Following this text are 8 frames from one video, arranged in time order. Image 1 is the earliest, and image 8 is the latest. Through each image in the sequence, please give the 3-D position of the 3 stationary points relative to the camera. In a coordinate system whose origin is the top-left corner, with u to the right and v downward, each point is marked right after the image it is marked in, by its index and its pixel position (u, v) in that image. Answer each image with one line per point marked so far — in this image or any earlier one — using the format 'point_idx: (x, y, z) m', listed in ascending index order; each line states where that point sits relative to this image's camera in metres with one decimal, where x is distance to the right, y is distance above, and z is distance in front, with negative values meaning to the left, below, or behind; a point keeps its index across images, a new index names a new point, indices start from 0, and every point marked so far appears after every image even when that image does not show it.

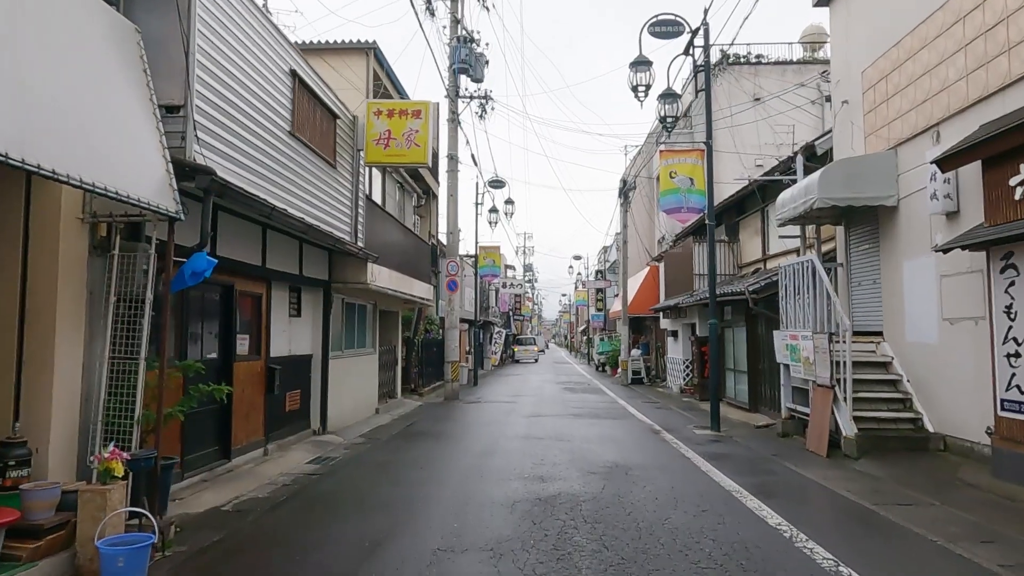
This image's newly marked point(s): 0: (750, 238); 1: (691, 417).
0: (+7.1, +1.5, +19.8) m
1: (+4.3, -3.1, +15.9) m
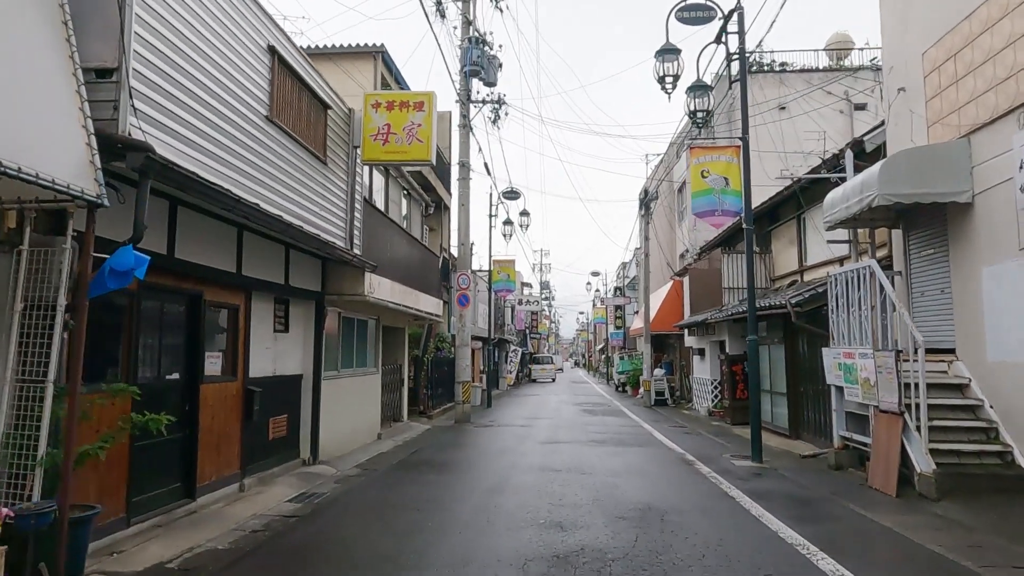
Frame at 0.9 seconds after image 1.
0: (+7.6, +1.1, +18.3) m
1: (+4.7, -3.4, +14.4) m
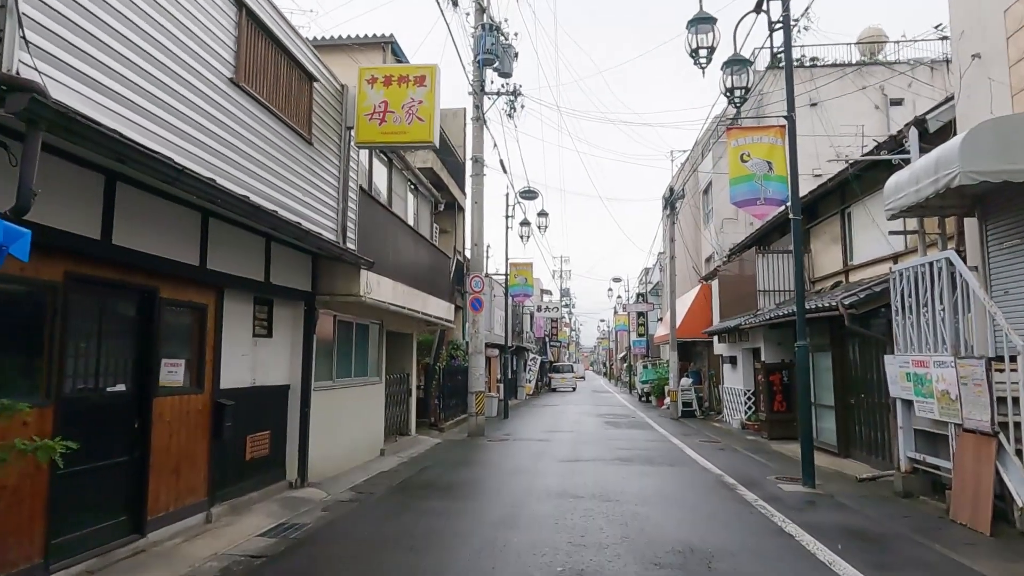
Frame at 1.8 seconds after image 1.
0: (+8.0, +1.1, +16.8) m
1: (+5.0, -3.4, +12.8) m
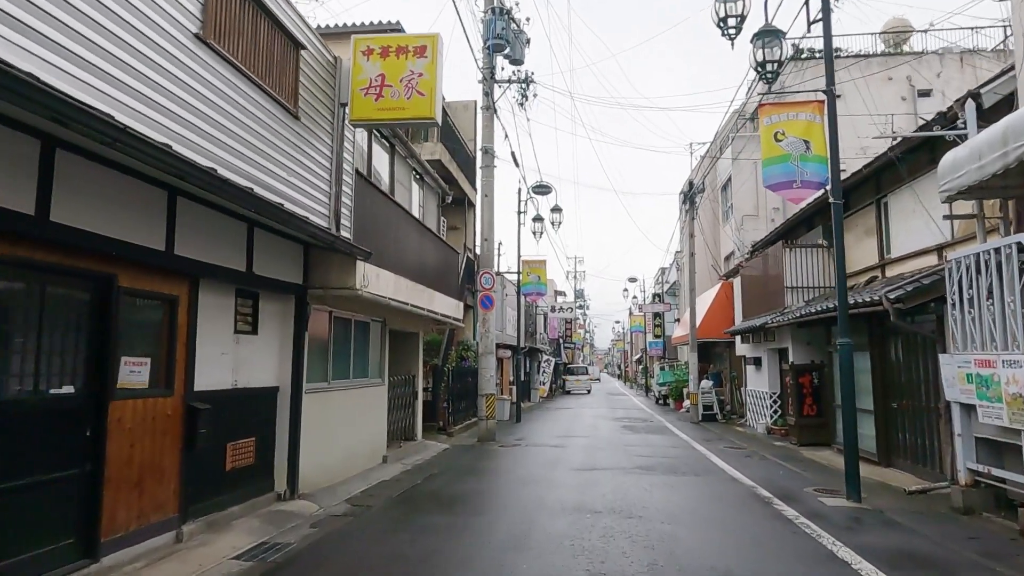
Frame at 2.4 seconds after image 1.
0: (+8.3, +1.2, +15.7) m
1: (+5.2, -3.3, +11.8) m
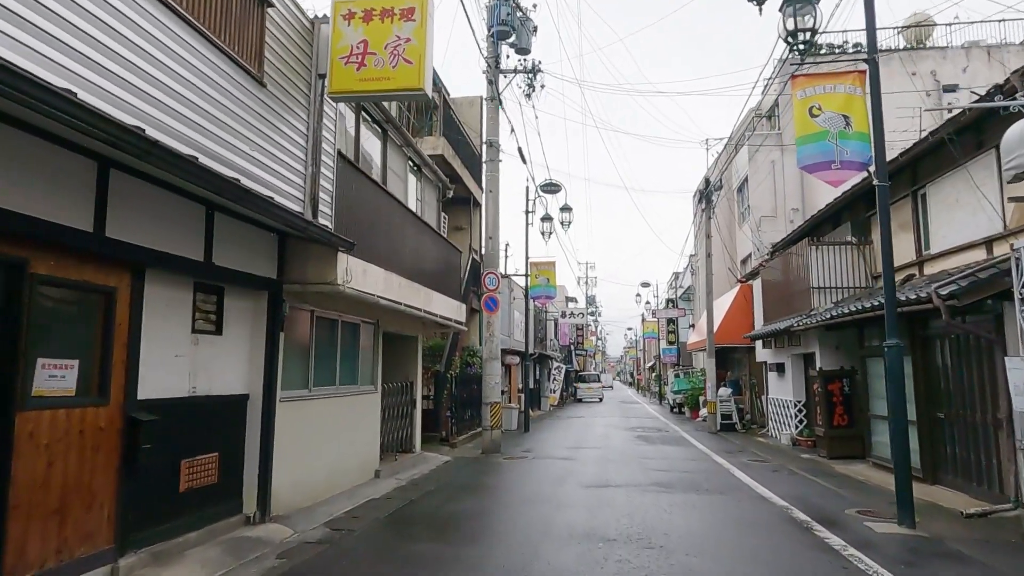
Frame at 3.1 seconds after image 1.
0: (+8.4, +1.2, +14.5) m
1: (+5.2, -3.3, +10.6) m
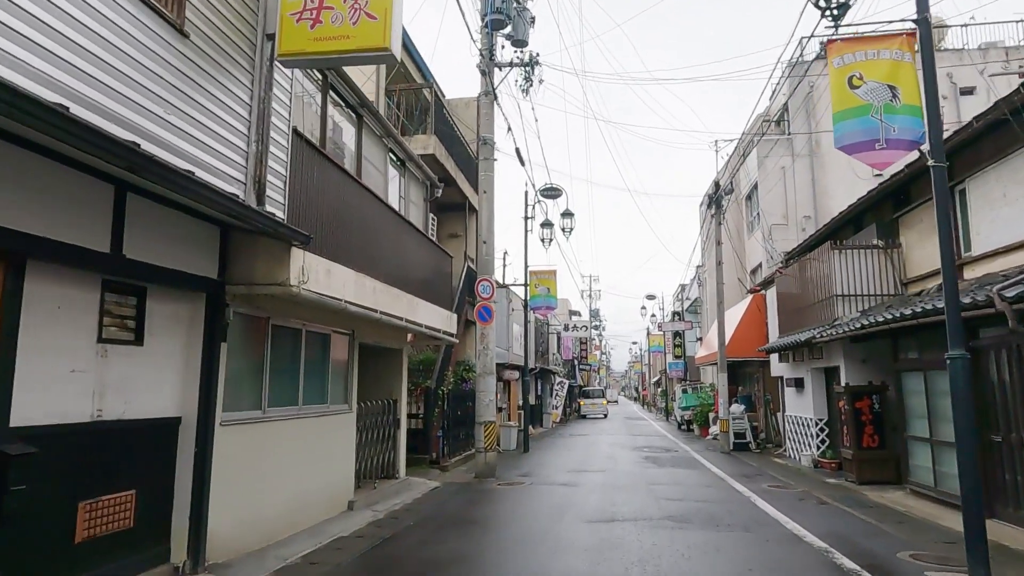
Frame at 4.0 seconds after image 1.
0: (+8.3, +1.0, +13.2) m
1: (+5.1, -3.3, +9.2) m
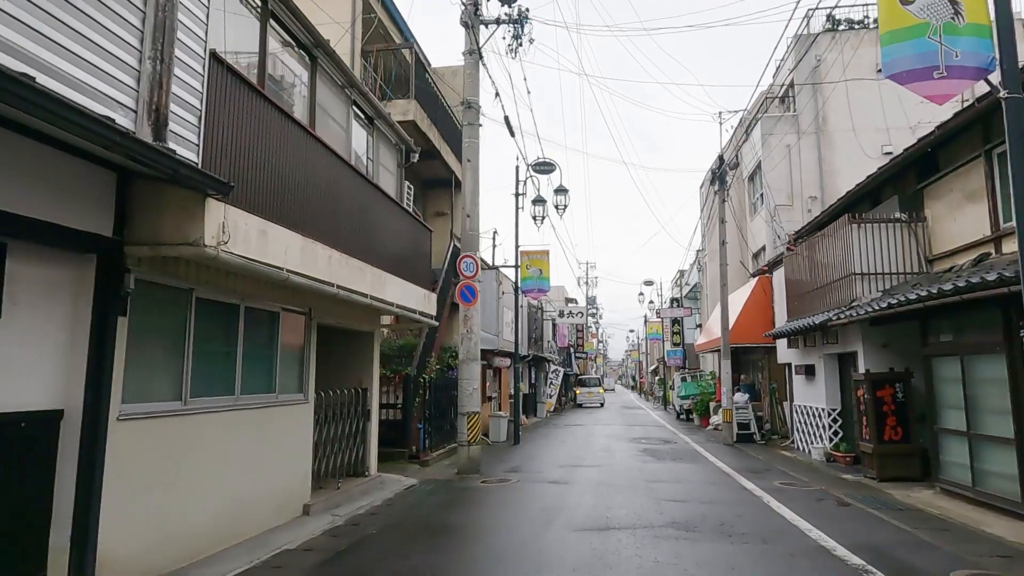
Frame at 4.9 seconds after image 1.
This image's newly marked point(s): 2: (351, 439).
0: (+8.0, +1.5, +11.8) m
1: (+4.9, -3.0, +7.9) m
2: (-2.7, -2.4, +10.7) m
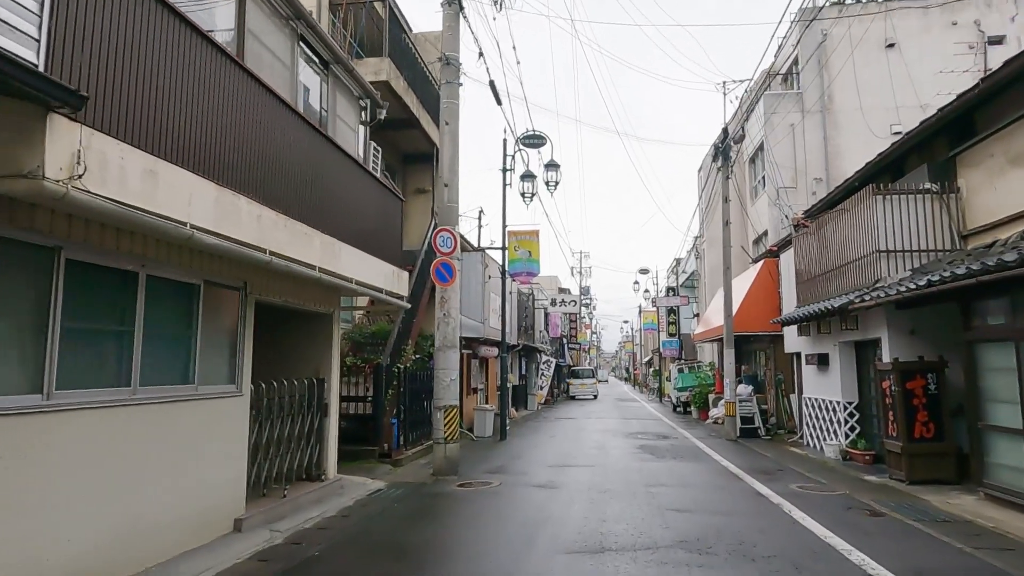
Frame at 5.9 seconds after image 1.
0: (+7.7, +1.8, +10.4) m
1: (+4.6, -2.6, +6.5) m
2: (-2.9, -2.1, +9.2) m
